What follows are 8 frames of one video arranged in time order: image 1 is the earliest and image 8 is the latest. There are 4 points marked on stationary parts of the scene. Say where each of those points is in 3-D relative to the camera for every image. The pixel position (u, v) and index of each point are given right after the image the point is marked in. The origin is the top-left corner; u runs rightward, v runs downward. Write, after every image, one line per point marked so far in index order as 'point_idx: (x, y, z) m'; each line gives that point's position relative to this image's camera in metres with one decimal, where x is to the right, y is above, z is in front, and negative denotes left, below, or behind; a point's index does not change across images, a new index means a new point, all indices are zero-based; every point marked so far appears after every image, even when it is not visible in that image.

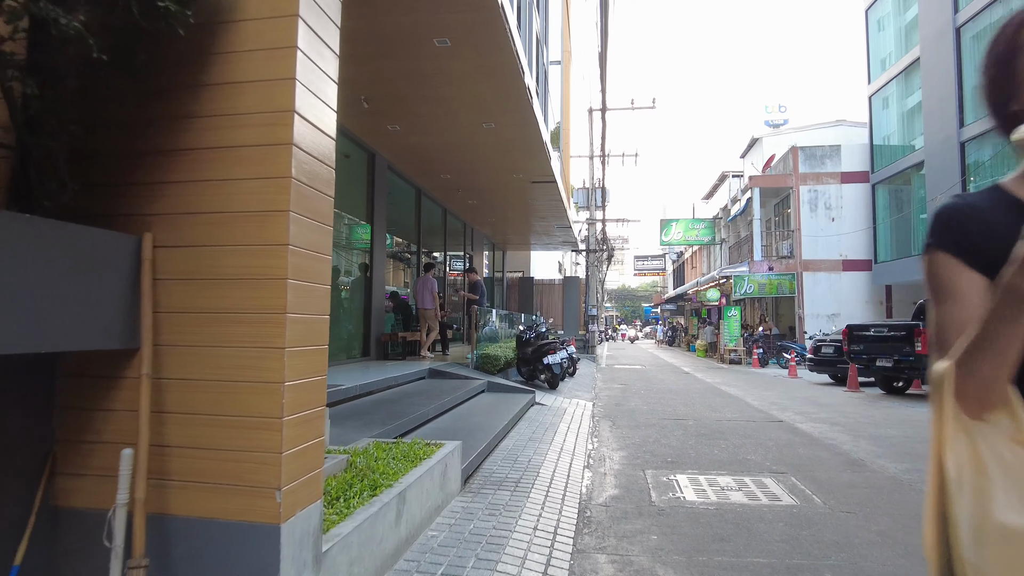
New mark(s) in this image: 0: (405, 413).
0: (-0.9, -1.0, +5.5) m
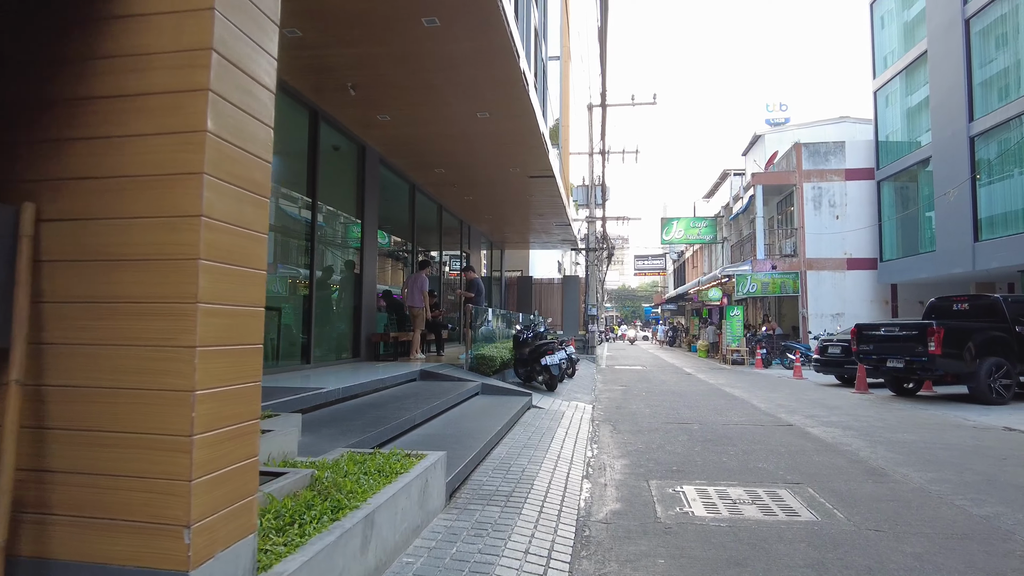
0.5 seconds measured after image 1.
0: (-1.0, -1.0, +5.1) m
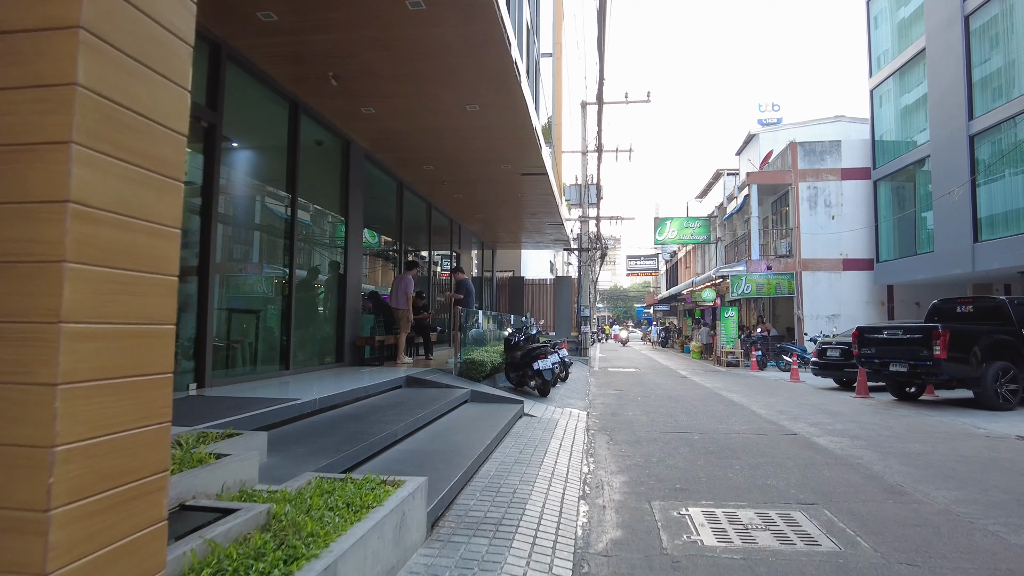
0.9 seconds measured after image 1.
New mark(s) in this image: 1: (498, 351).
0: (-1.0, -1.0, +4.6) m
1: (-0.2, -1.1, +11.1) m
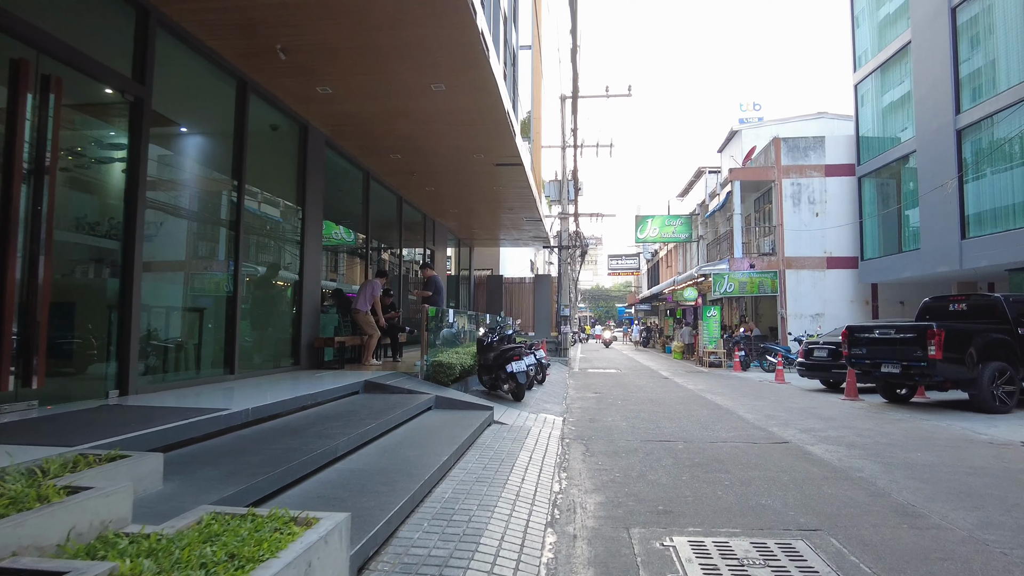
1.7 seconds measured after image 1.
0: (-1.3, -1.0, +4.0) m
1: (-0.7, -1.0, +10.4) m
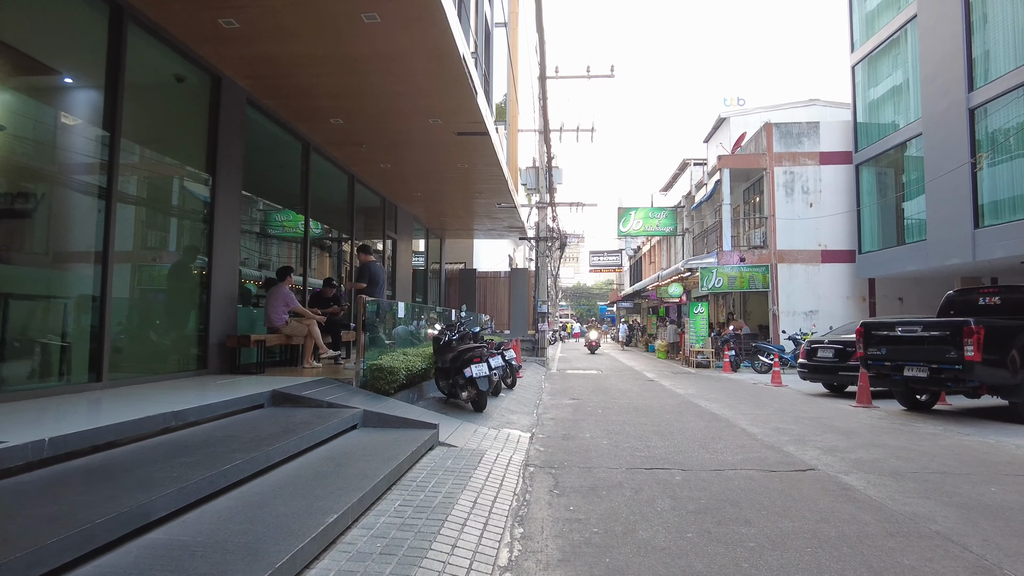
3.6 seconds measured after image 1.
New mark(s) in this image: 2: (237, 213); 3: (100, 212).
0: (-1.6, -0.8, +2.4) m
1: (-1.2, -0.9, +8.9) m
2: (-3.2, +0.9, +7.9) m
3: (-3.6, +0.7, +5.9) m
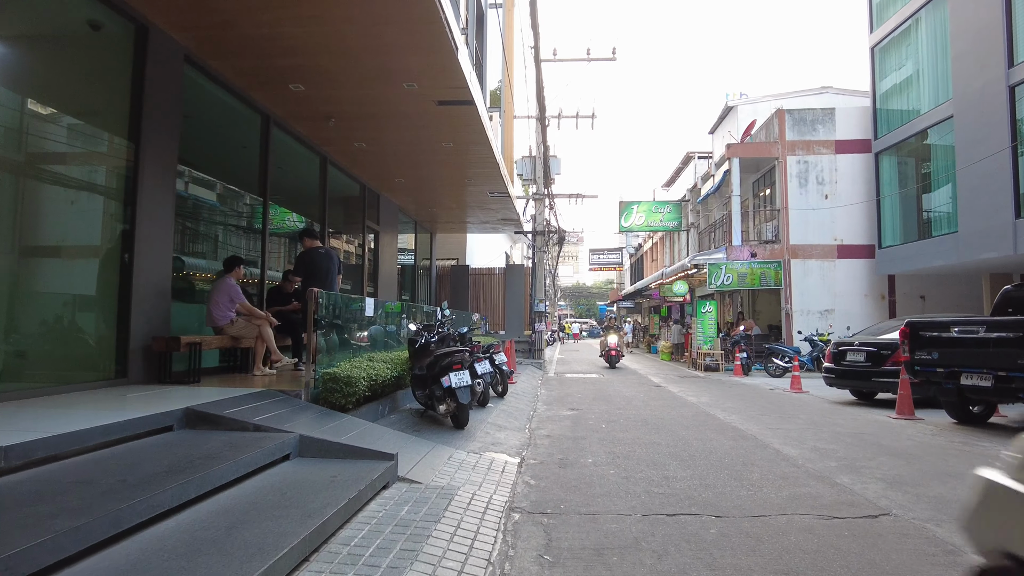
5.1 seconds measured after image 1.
0: (-1.7, -0.8, +1.1) m
1: (-1.3, -0.8, +7.6) m
2: (-3.3, +1.0, +6.6) m
3: (-3.7, +0.8, +4.6) m
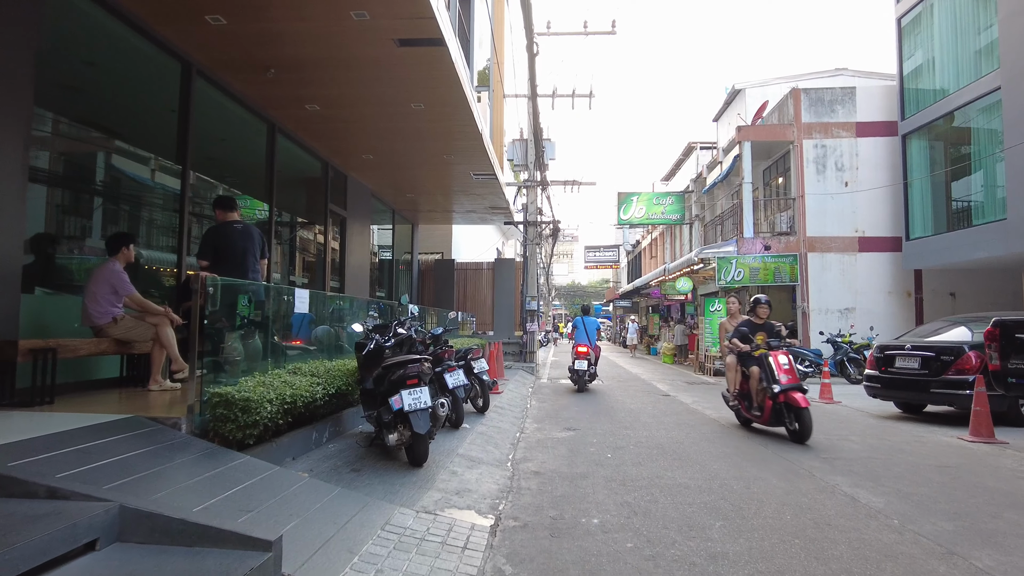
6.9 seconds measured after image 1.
0: (-1.9, -0.7, -0.6) m
1: (-1.5, -0.7, +5.9) m
2: (-3.5, +1.1, +4.9) m
3: (-3.9, +0.9, +2.9) m
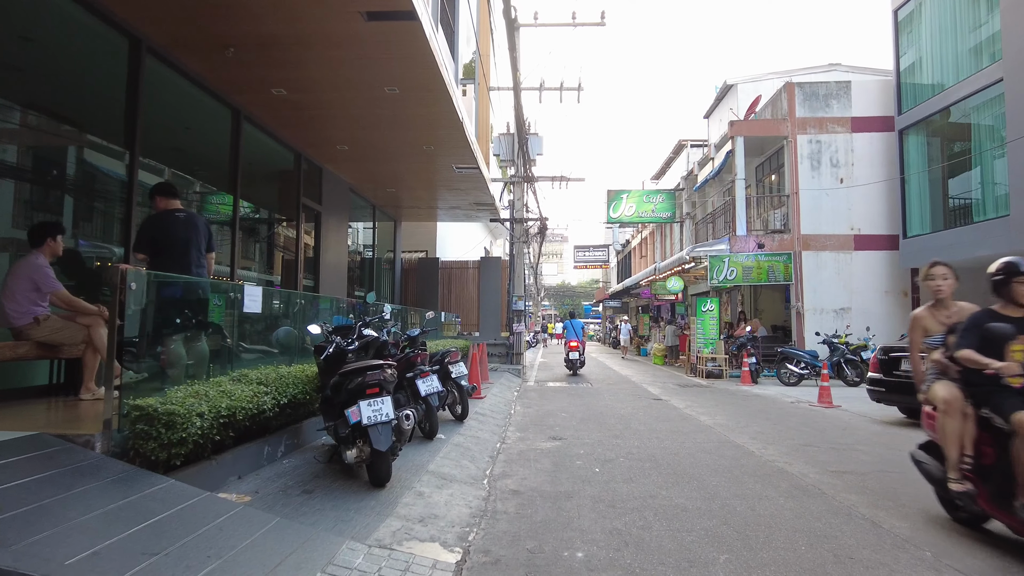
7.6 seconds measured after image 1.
0: (-1.9, -0.6, -1.2) m
1: (-1.6, -0.7, +5.3) m
2: (-3.7, +1.1, +4.2) m
3: (-4.0, +0.9, +2.2) m
